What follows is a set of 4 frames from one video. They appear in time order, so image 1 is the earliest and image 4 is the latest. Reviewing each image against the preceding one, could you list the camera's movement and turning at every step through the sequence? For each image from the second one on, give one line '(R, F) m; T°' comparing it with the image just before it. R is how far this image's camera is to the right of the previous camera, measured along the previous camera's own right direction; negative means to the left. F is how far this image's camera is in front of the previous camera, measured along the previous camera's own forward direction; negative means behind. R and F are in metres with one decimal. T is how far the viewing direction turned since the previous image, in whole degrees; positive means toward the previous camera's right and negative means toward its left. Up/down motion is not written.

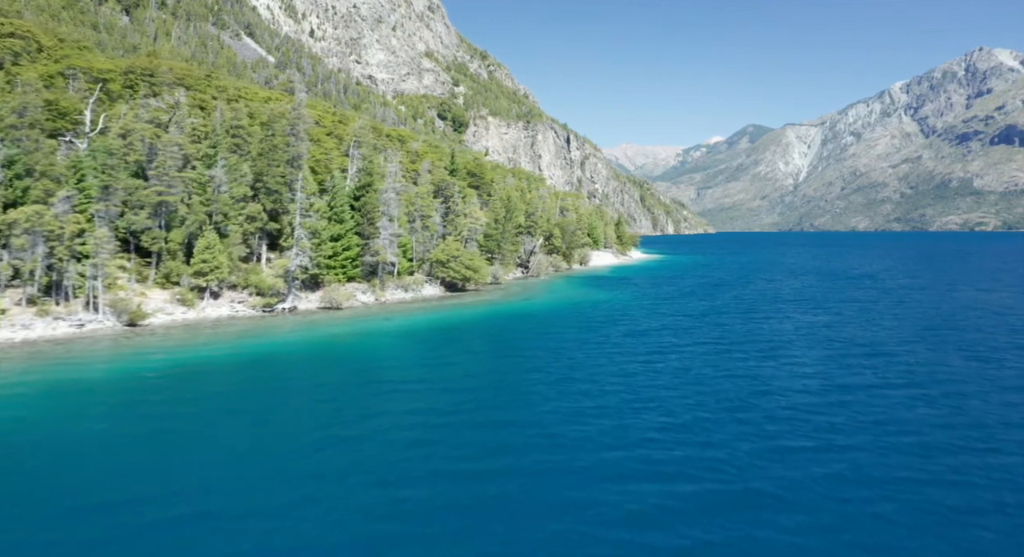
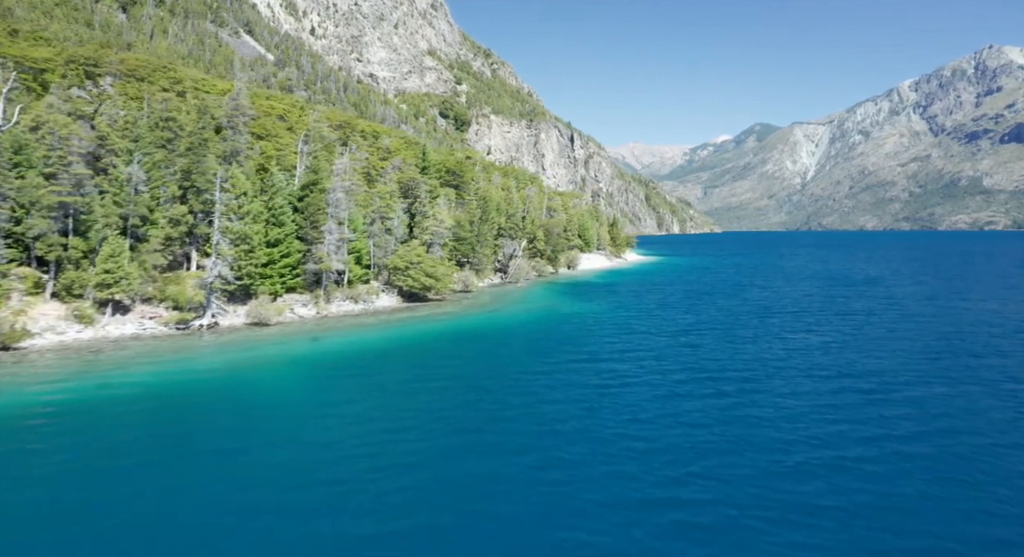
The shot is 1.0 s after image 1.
(+4.4, +7.5) m; -1°
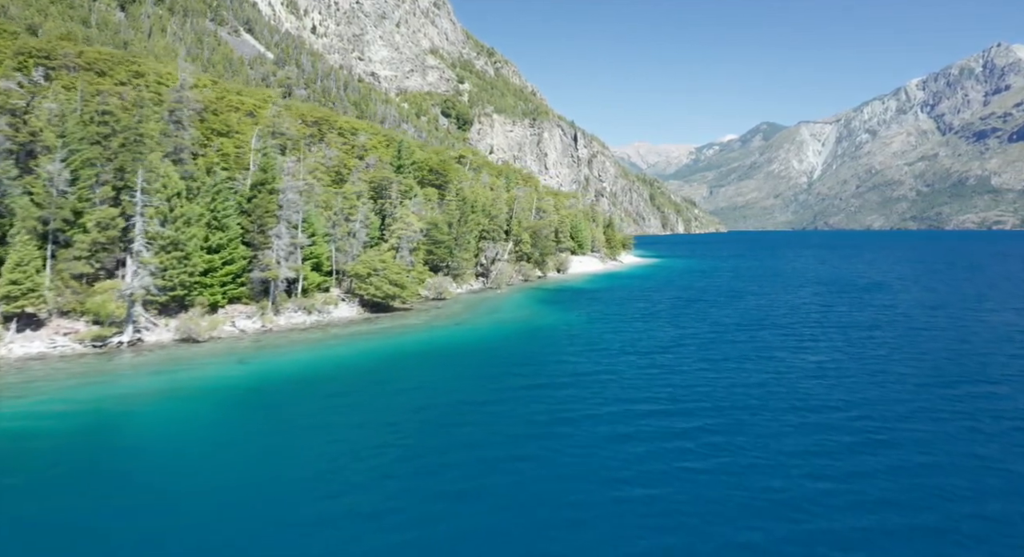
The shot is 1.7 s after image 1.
(+3.4, +5.7) m; 0°
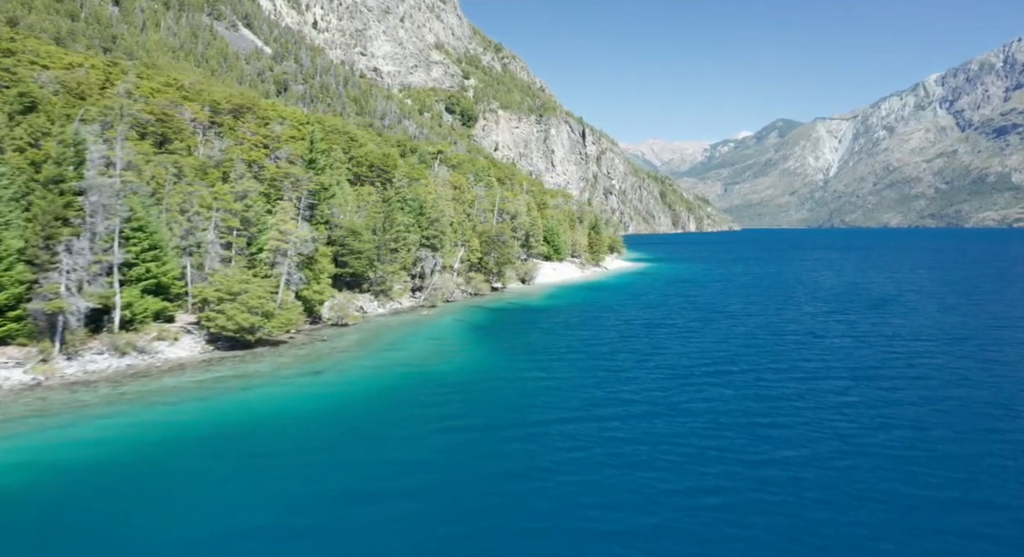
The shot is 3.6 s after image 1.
(+9.0, +15.2) m; -1°
